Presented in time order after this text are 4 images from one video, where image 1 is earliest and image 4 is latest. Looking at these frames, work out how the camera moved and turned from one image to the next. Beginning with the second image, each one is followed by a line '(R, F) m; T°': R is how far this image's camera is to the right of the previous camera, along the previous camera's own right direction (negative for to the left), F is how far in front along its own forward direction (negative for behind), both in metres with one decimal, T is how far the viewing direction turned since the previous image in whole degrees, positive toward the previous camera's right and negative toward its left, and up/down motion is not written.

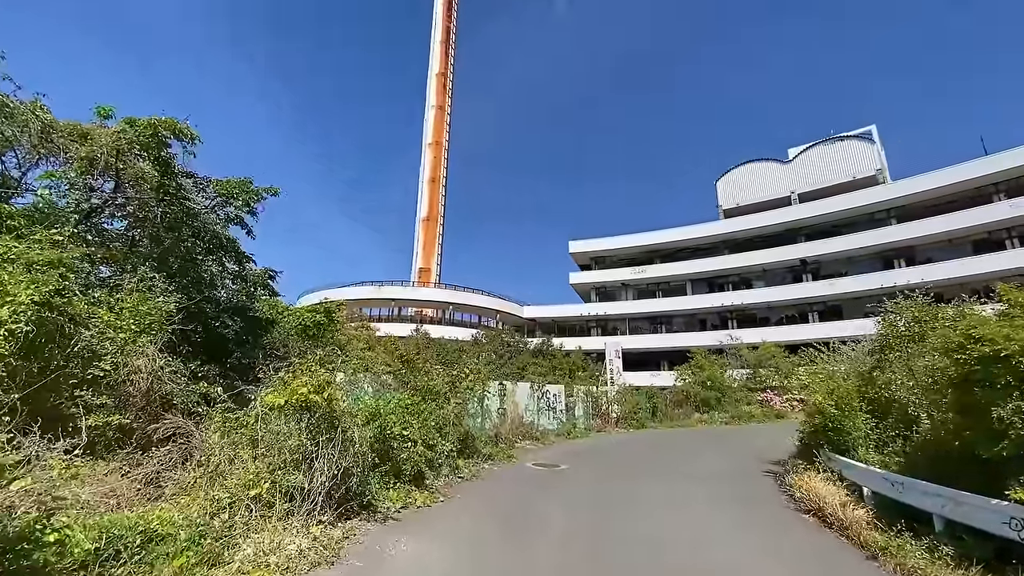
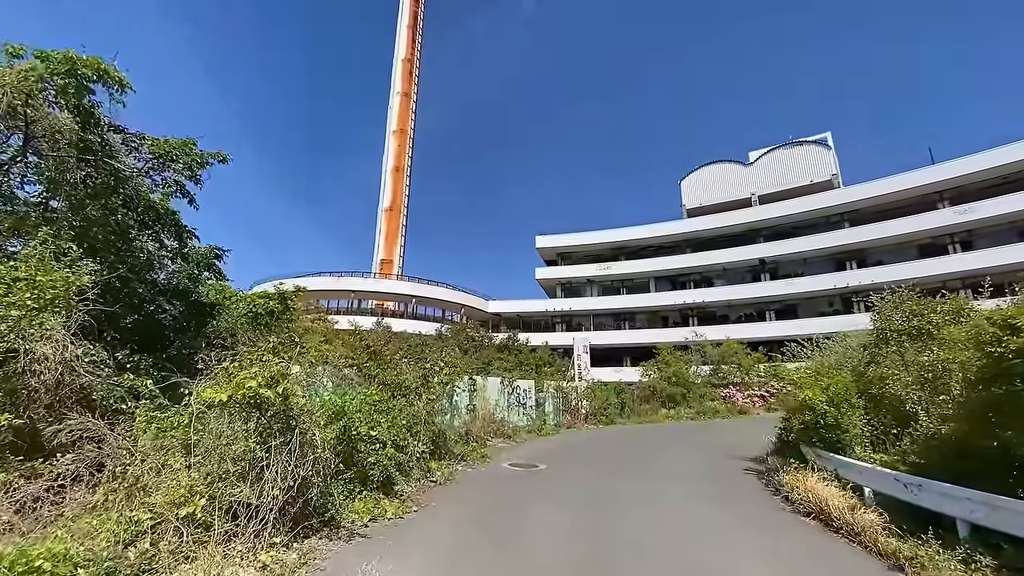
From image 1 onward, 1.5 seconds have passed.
(-0.3, +0.7) m; +5°
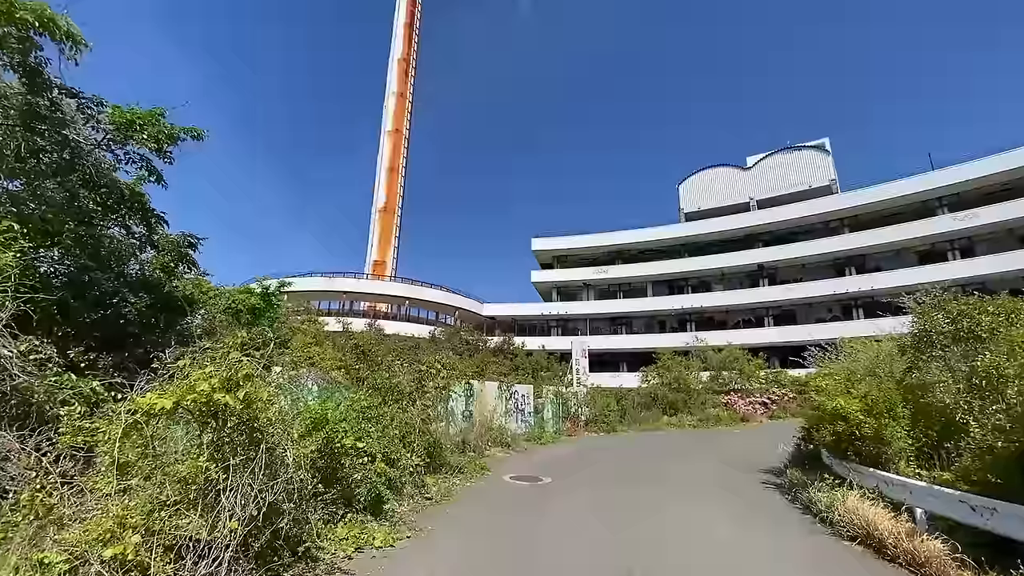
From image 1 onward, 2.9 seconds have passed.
(-0.2, +0.7) m; +1°
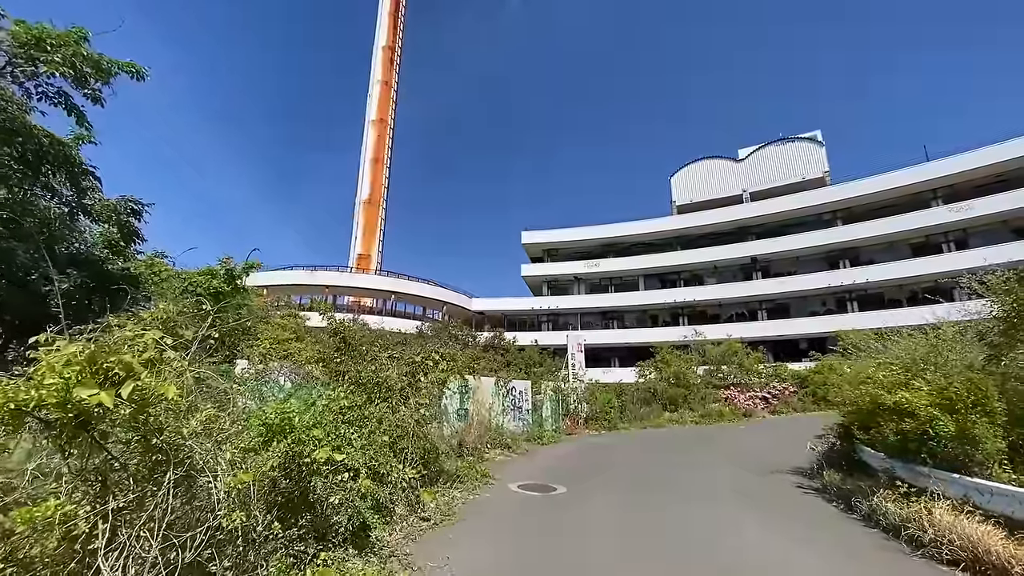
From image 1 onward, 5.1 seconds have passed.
(-0.3, +1.1) m; +2°
